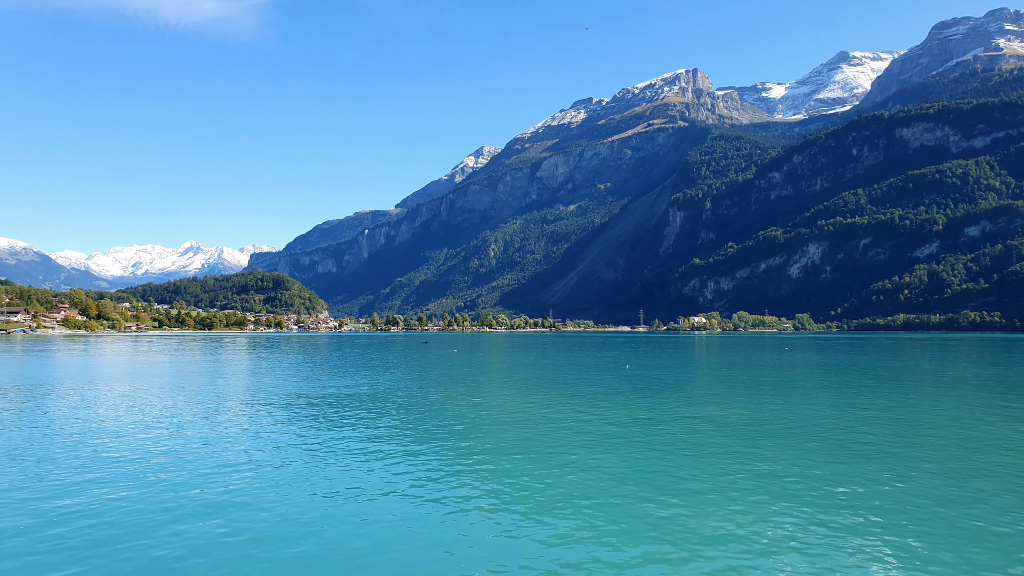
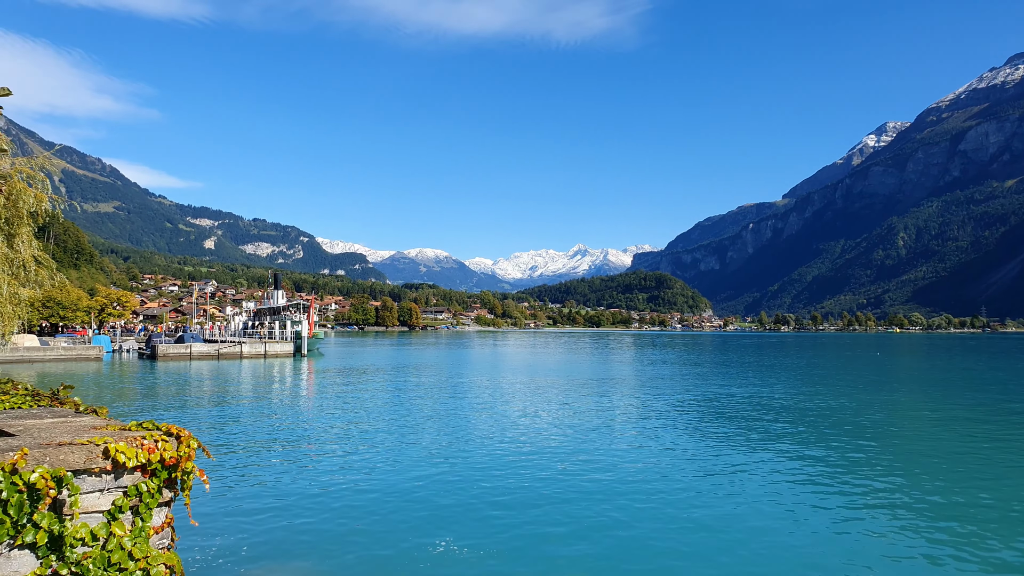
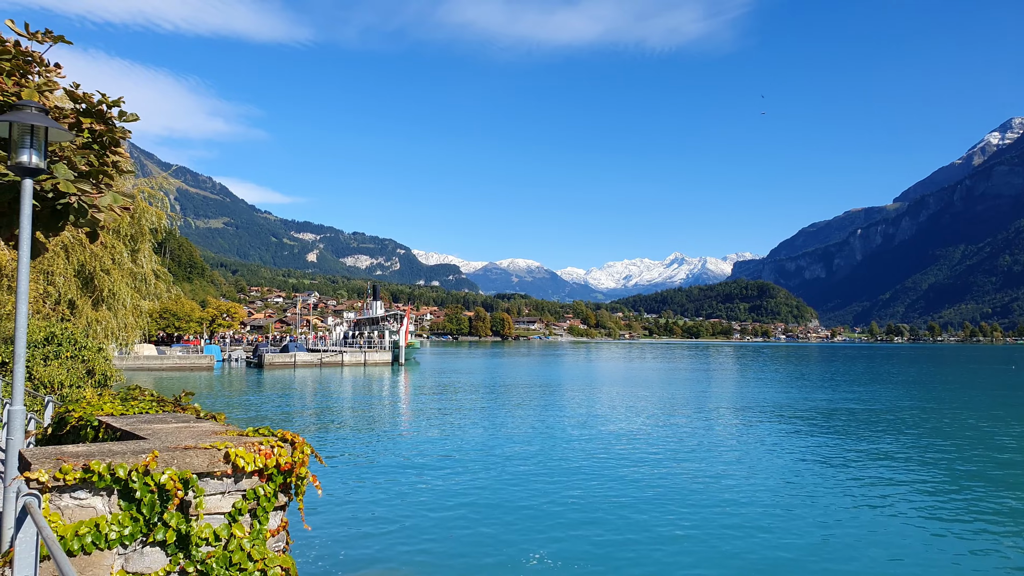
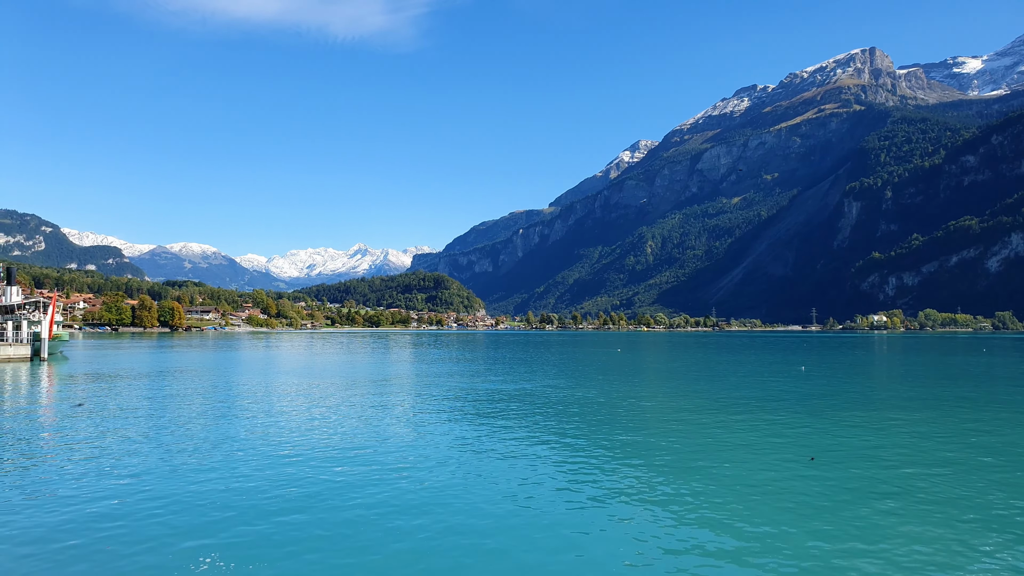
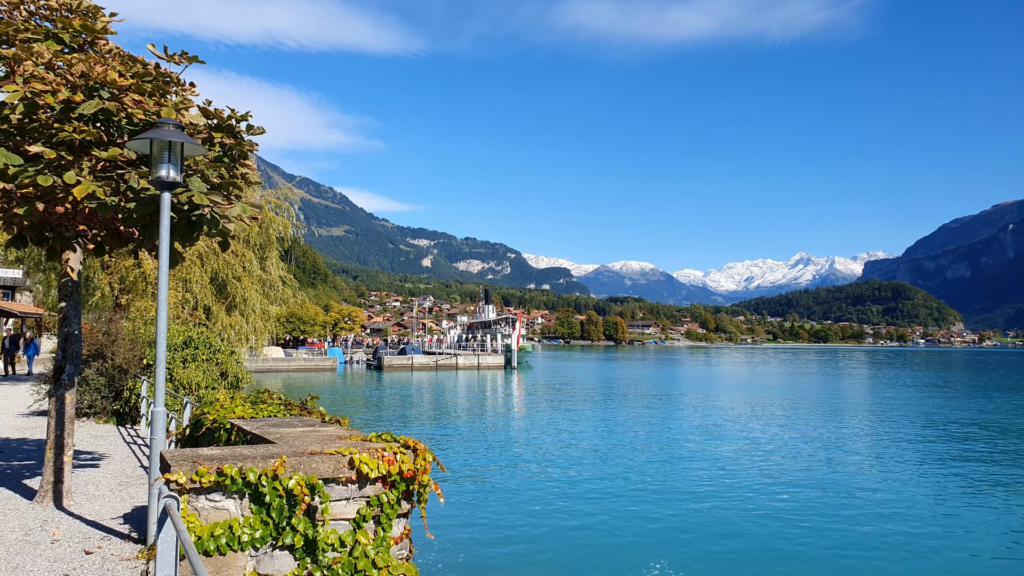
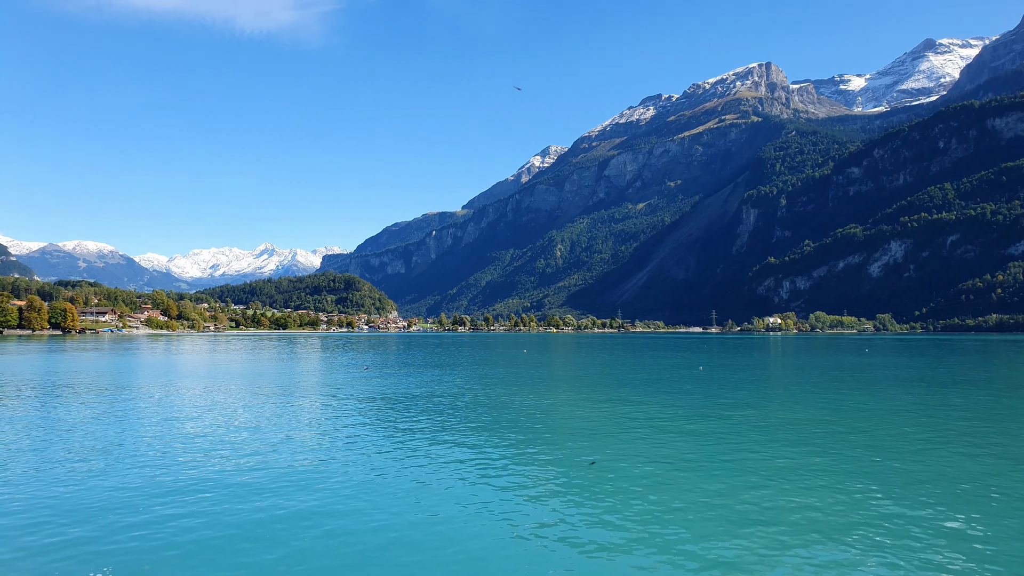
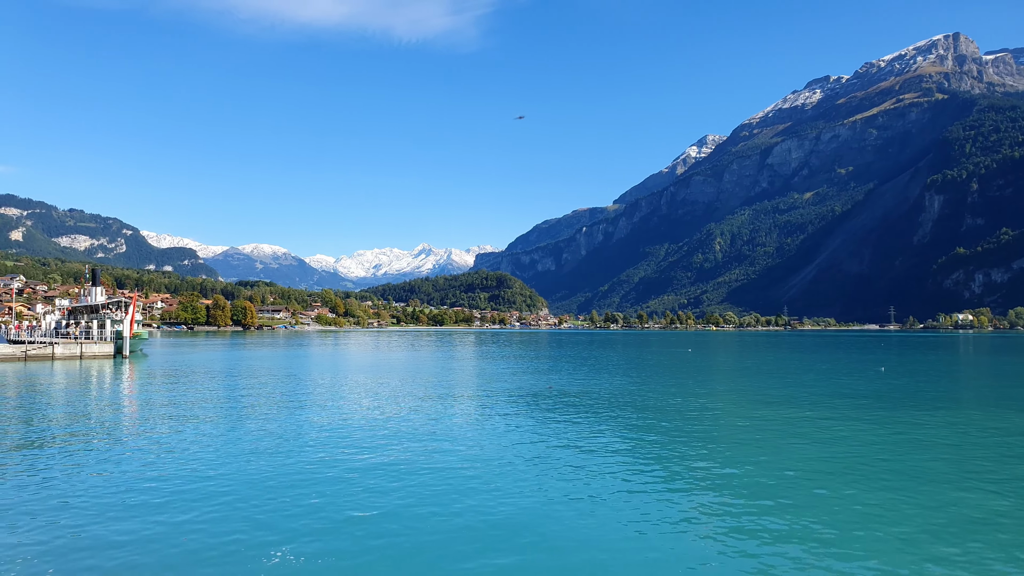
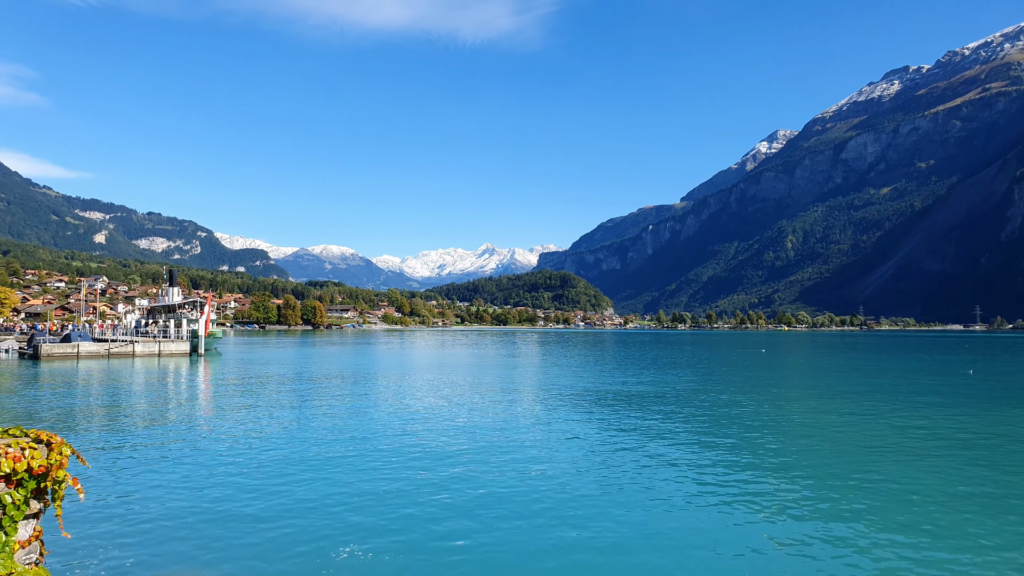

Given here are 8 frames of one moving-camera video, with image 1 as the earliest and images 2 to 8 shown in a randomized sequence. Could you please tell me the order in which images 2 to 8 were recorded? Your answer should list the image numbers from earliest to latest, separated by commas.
6, 4, 7, 8, 2, 3, 5
